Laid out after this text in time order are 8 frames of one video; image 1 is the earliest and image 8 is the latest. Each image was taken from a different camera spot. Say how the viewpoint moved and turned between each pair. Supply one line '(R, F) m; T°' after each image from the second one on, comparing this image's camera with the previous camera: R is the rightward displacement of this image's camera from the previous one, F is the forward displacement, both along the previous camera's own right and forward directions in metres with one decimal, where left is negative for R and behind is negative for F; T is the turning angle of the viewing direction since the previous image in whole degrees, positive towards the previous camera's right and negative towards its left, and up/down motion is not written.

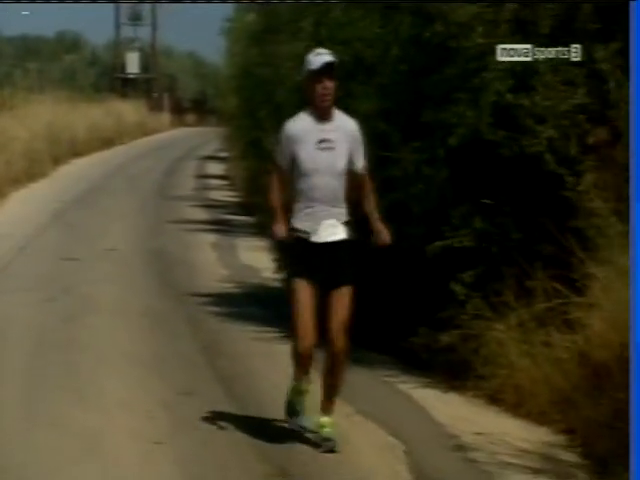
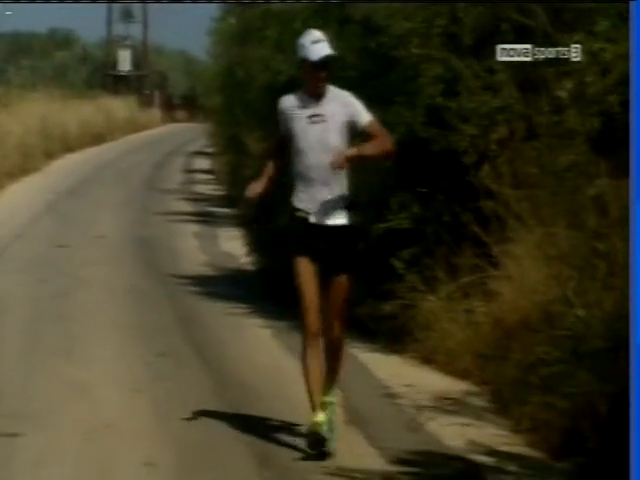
(+0.1, -0.9) m; 0°
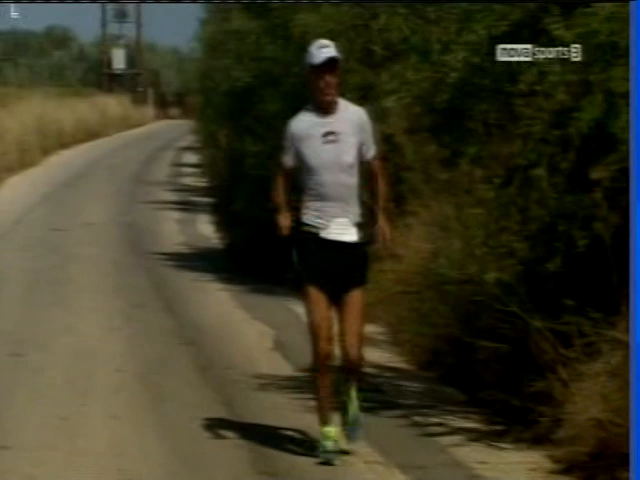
(+0.2, -1.6) m; 0°
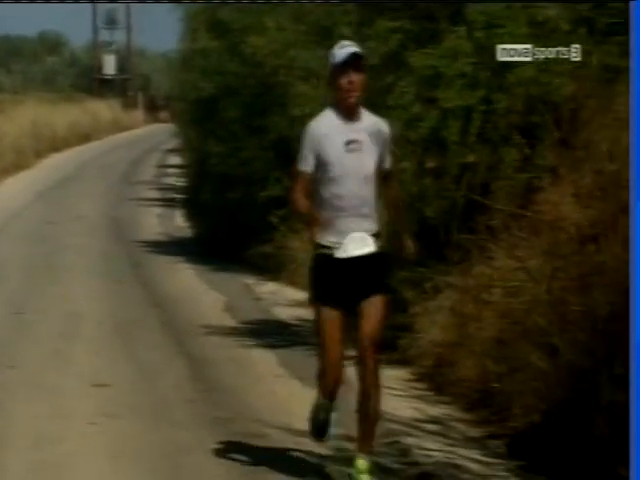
(+0.2, -1.6) m; 0°
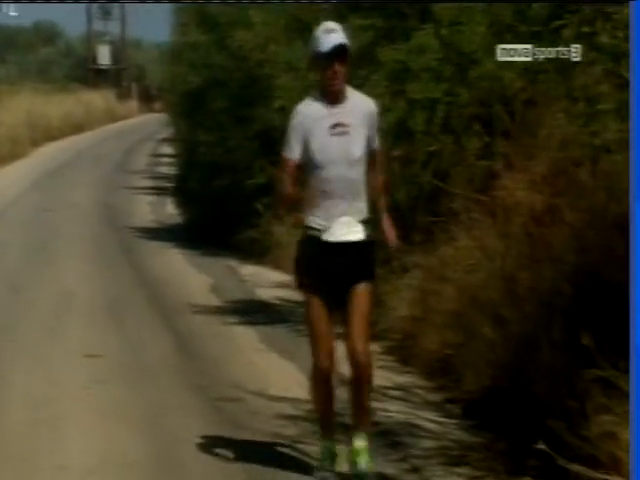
(+0.1, -0.4) m; 0°
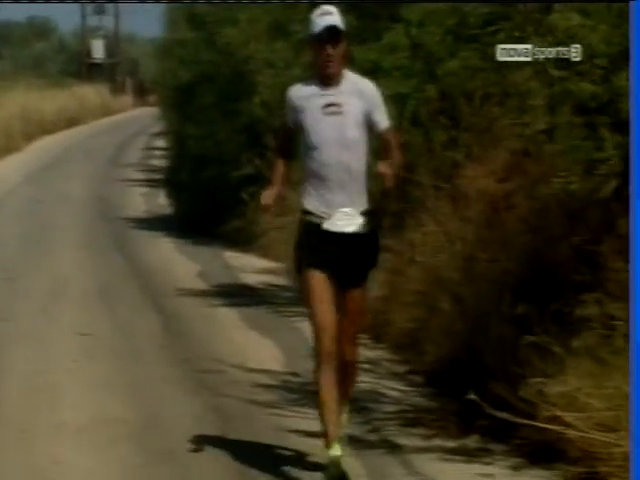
(+0.1, -0.4) m; 0°
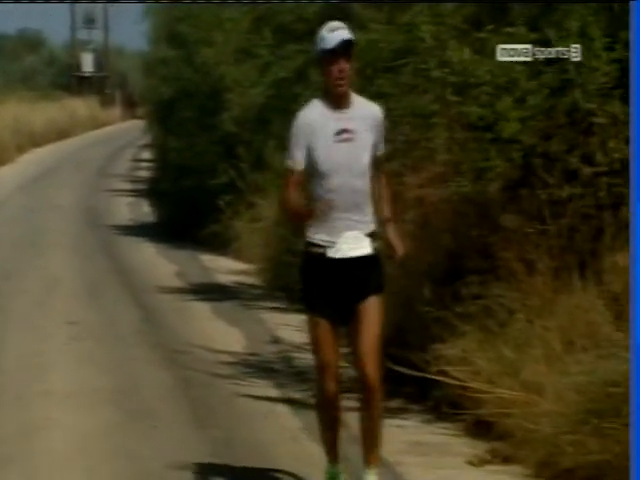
(+0.1, -0.9) m; 0°
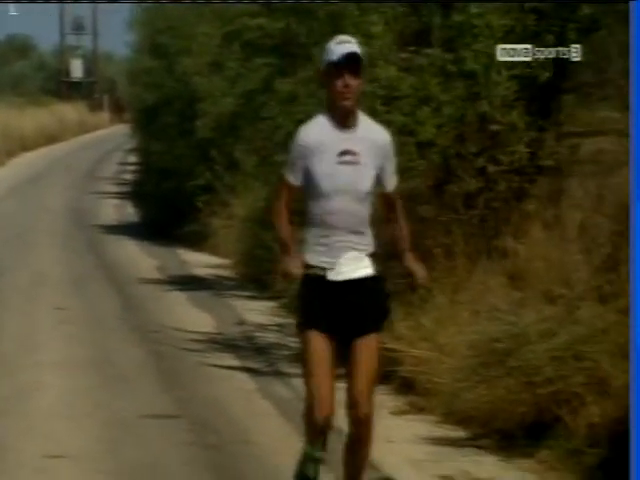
(+0.1, -0.8) m; 0°
